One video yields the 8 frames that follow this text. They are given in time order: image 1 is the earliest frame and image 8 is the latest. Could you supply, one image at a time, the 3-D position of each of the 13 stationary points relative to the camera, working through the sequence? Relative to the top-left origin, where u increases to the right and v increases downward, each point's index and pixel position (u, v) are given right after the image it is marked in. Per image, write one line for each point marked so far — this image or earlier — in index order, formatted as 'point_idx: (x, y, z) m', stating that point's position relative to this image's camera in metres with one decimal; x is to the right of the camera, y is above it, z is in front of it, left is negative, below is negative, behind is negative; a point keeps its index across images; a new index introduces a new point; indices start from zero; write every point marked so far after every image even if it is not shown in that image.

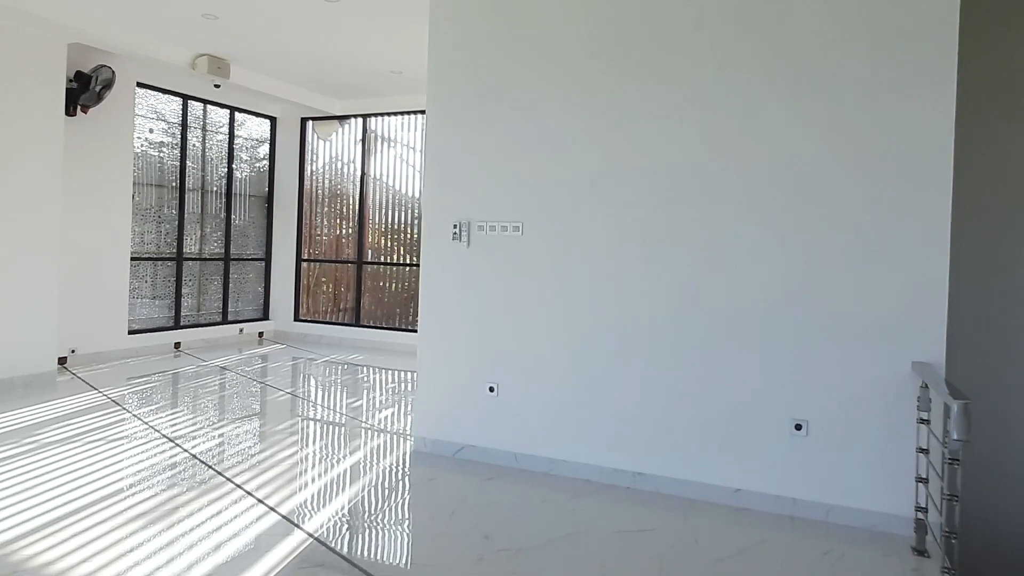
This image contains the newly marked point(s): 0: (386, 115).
0: (-1.6, +2.2, +8.6) m
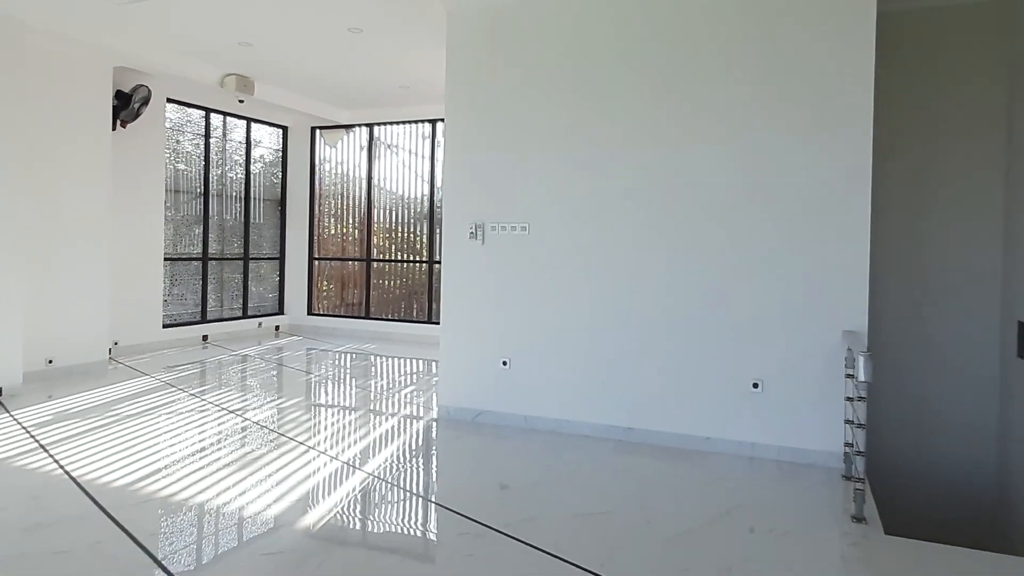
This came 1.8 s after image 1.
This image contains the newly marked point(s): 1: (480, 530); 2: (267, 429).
0: (-1.7, +2.3, +9.3) m
1: (-0.2, -1.2, +3.2) m
2: (-1.9, -1.1, +4.8) m
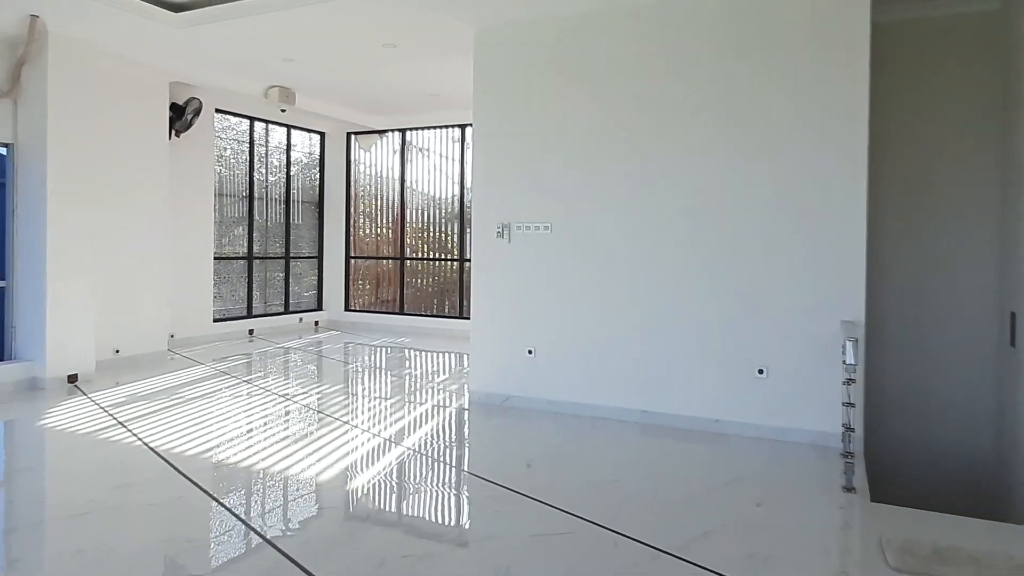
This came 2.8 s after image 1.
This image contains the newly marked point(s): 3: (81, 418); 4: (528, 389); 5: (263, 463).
0: (-1.3, +2.3, +9.8) m
1: (0.0, -1.2, +3.6) m
2: (-1.7, -1.1, +5.2) m
3: (-3.2, -1.0, +5.0) m
4: (+0.1, -0.8, +5.4) m
5: (-1.5, -1.1, +4.1) m
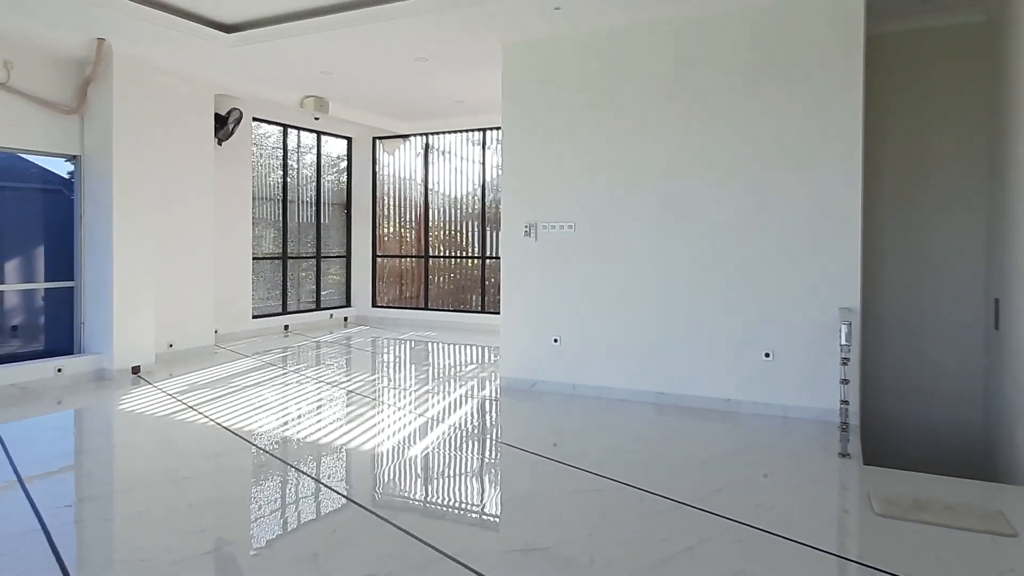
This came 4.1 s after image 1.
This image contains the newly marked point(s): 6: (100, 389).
0: (-1.1, +2.4, +10.2) m
1: (+0.2, -1.1, +4.1) m
2: (-1.5, -1.0, +5.7) m
3: (-3.0, -1.0, +5.5) m
4: (+0.4, -0.8, +5.9) m
5: (-1.3, -1.1, +4.6) m
6: (-3.6, -0.9, +5.8) m
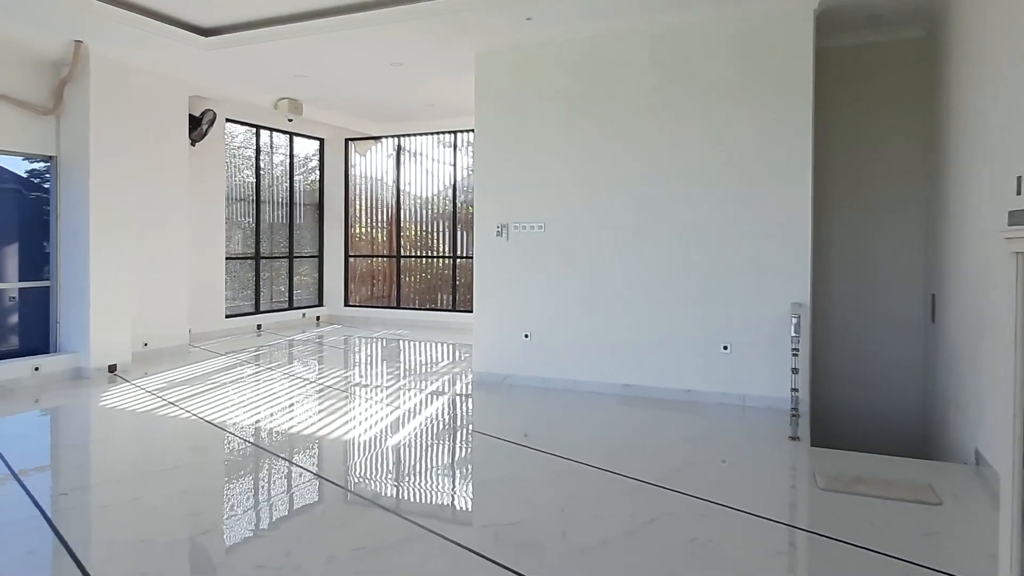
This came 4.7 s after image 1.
0: (-1.5, +2.4, +10.4) m
1: (0.0, -1.1, +4.3) m
2: (-1.7, -1.0, +5.9) m
3: (-3.2, -0.9, +5.6) m
4: (+0.1, -0.7, +6.1) m
5: (-1.5, -1.1, +4.8) m
6: (-3.8, -0.9, +5.9) m
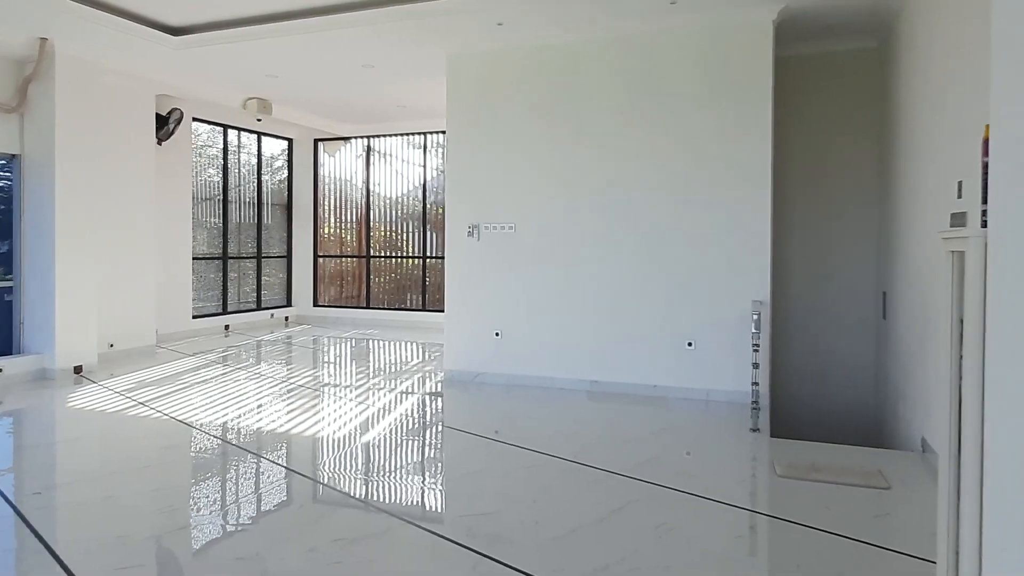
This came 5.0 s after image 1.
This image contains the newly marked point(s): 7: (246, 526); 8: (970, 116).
0: (-2.0, +2.4, +10.4) m
1: (-0.2, -1.1, +4.4) m
2: (-2.0, -1.0, +5.9) m
3: (-3.4, -0.9, +5.6) m
4: (-0.2, -0.7, +6.2) m
5: (-1.7, -1.1, +4.8) m
6: (-4.1, -0.9, +5.8) m
7: (-1.3, -1.2, +3.3) m
8: (+2.4, +0.9, +3.4) m
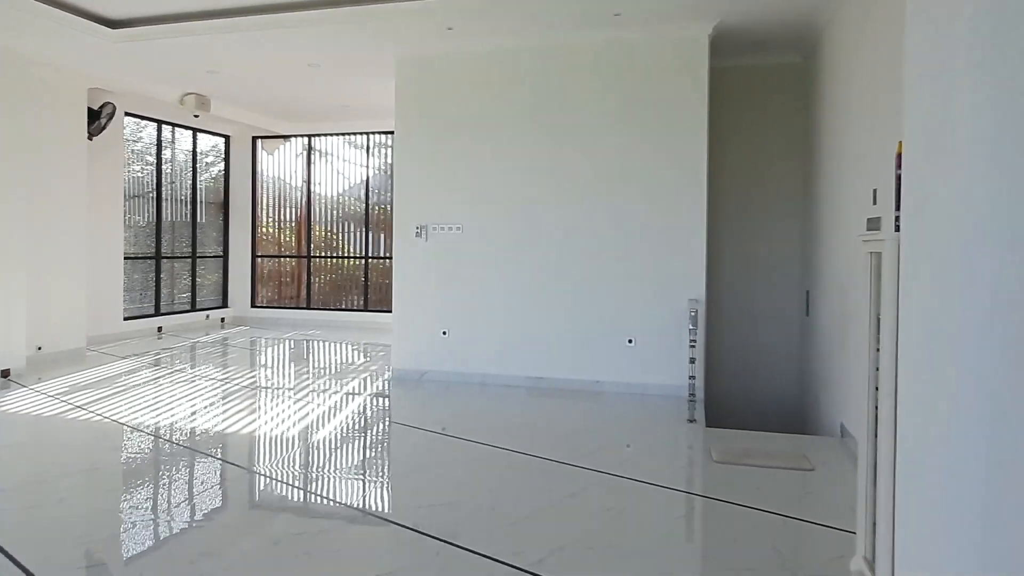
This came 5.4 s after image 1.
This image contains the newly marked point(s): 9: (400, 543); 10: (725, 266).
0: (-2.9, +2.4, +10.4) m
1: (-0.5, -1.1, +4.5) m
2: (-2.5, -1.0, +5.8) m
3: (-3.8, -0.9, +5.4) m
4: (-0.7, -0.7, +6.3) m
5: (-2.1, -1.1, +4.8) m
6: (-4.5, -0.9, +5.5) m
7: (-1.6, -1.2, +3.3) m
8: (+2.1, +0.9, +3.8) m
9: (-0.5, -1.2, +3.1) m
10: (+2.1, +0.2, +6.6) m
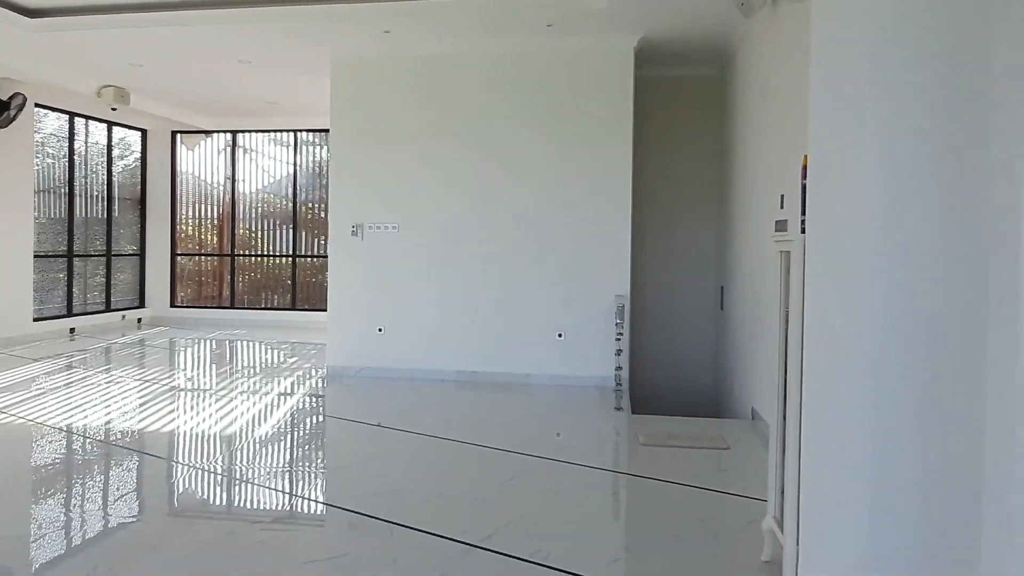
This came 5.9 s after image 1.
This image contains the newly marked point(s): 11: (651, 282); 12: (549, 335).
0: (-4.0, +2.4, +10.2) m
1: (-0.9, -1.1, +4.7) m
2: (-3.0, -1.0, +5.7) m
3: (-4.3, -0.9, +5.1) m
4: (-1.3, -0.7, +6.4) m
5: (-2.5, -1.1, +4.7) m
6: (-5.1, -0.9, +5.2) m
7: (-1.8, -1.2, +3.4) m
8: (+1.8, +0.9, +4.2) m
9: (-0.8, -1.2, +3.2) m
10: (+1.4, +0.2, +7.0) m
11: (+1.4, +0.1, +7.0) m
12: (+0.3, -0.4, +6.1) m
